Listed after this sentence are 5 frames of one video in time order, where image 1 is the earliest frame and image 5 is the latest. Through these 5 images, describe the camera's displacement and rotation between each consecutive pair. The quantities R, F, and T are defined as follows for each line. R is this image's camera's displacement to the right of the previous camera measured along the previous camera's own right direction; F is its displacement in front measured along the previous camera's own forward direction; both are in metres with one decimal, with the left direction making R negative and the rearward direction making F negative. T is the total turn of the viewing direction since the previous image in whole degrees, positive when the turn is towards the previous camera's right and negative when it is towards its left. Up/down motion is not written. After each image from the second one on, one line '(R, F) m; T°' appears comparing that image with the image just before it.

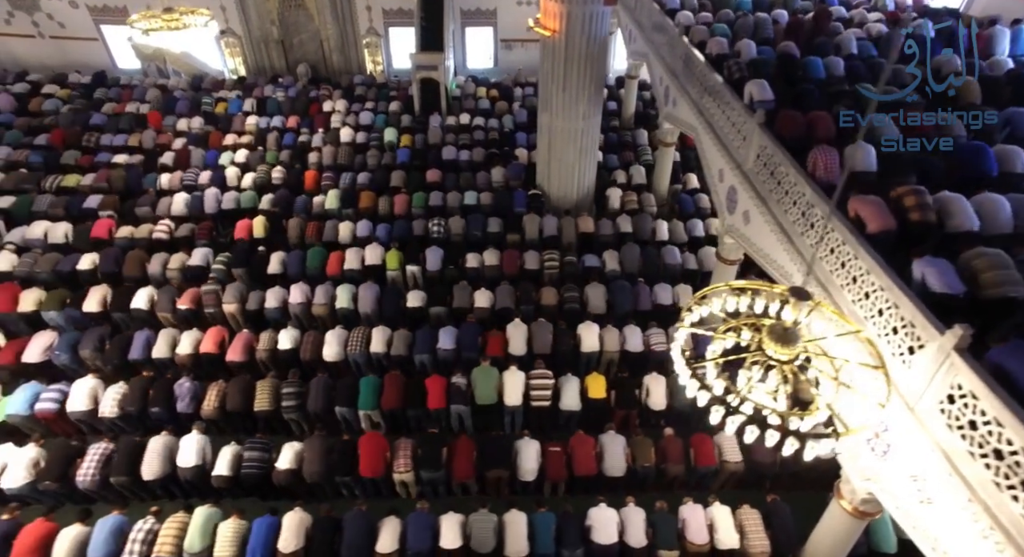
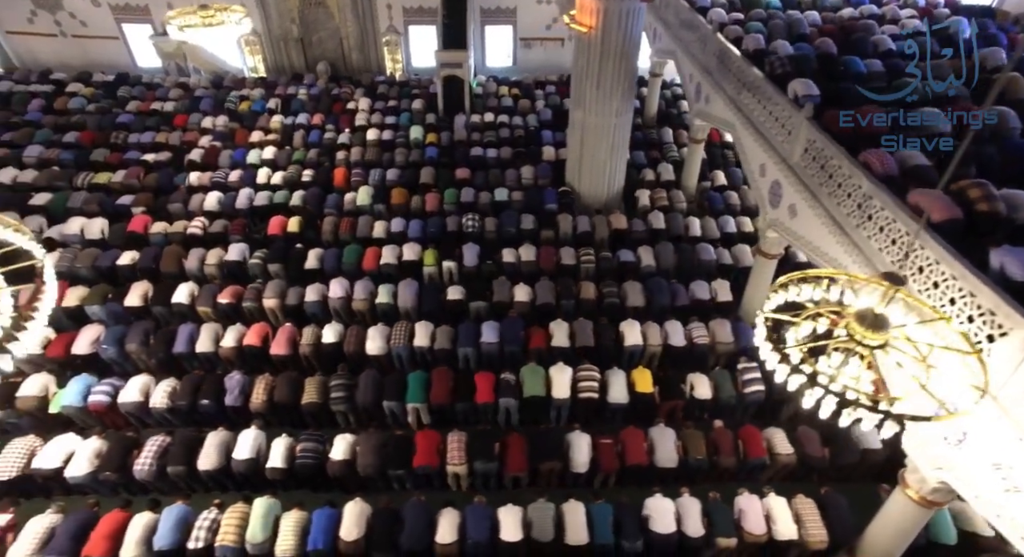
(-0.5, 0.0) m; 0°
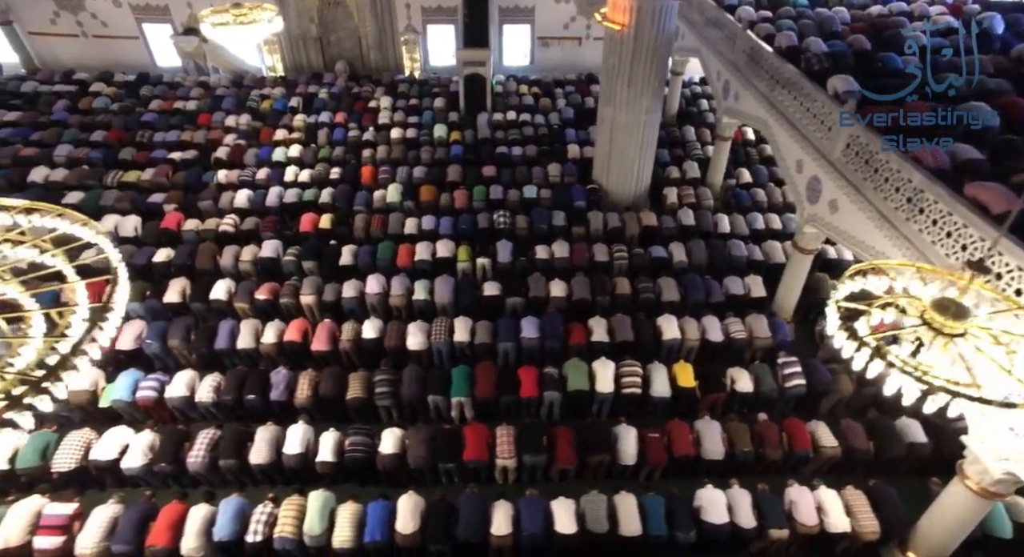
(-0.4, 0.0) m; 0°
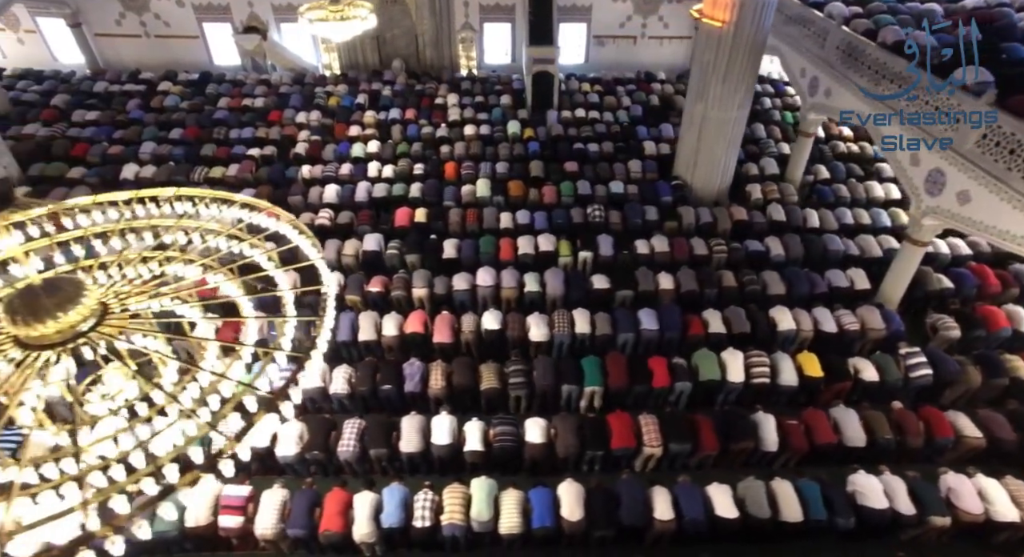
(-1.3, -0.1) m; 0°
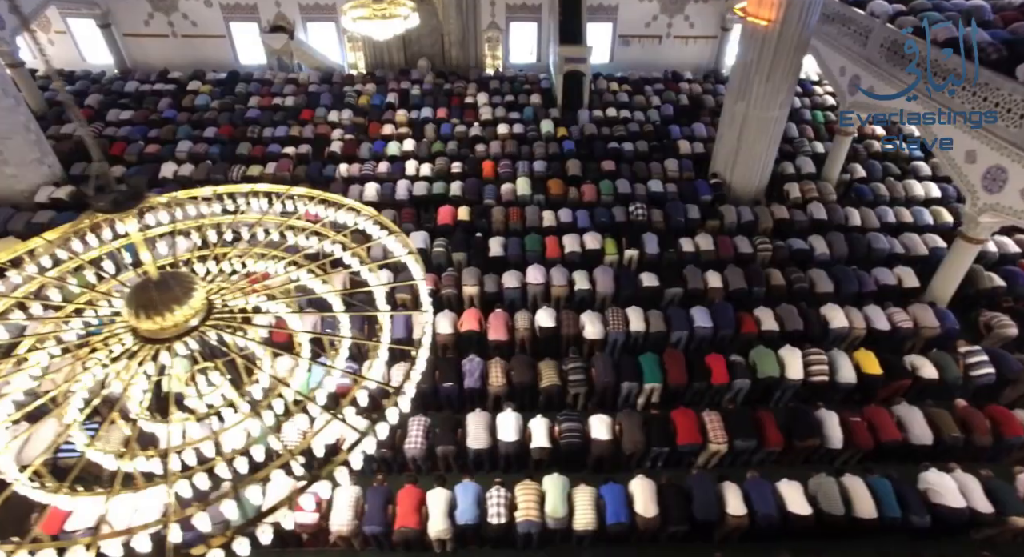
(-0.6, 0.0) m; 0°
